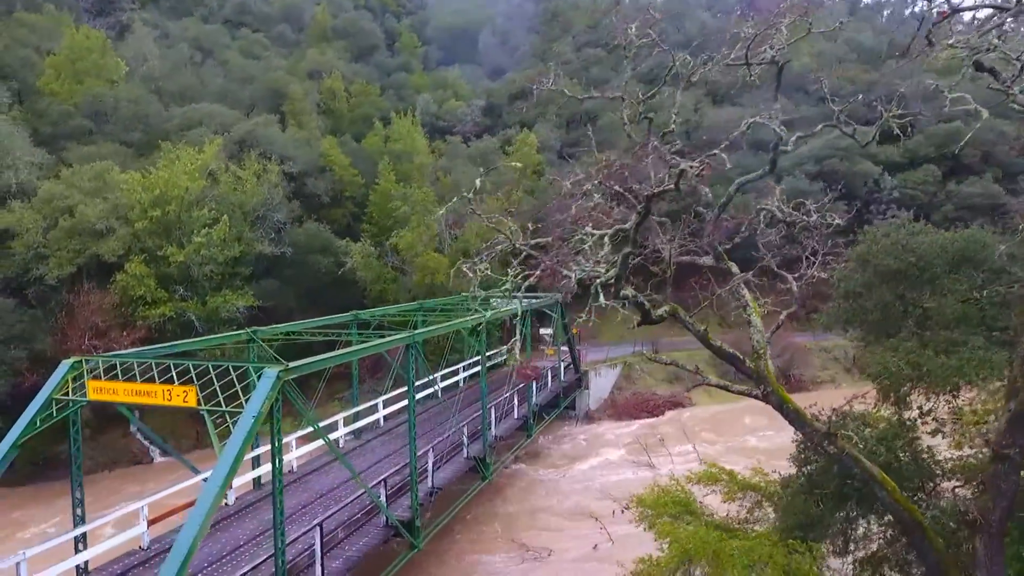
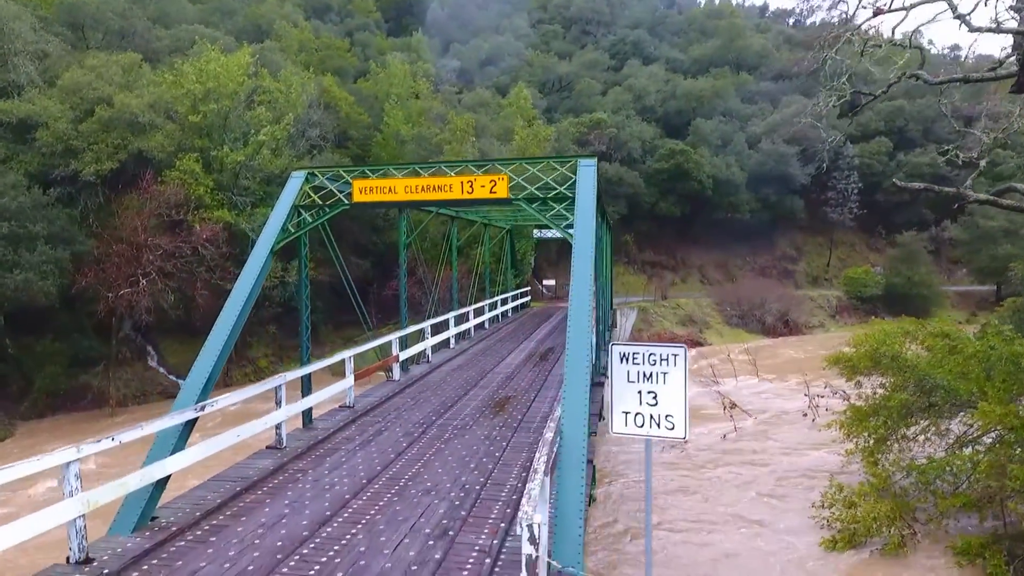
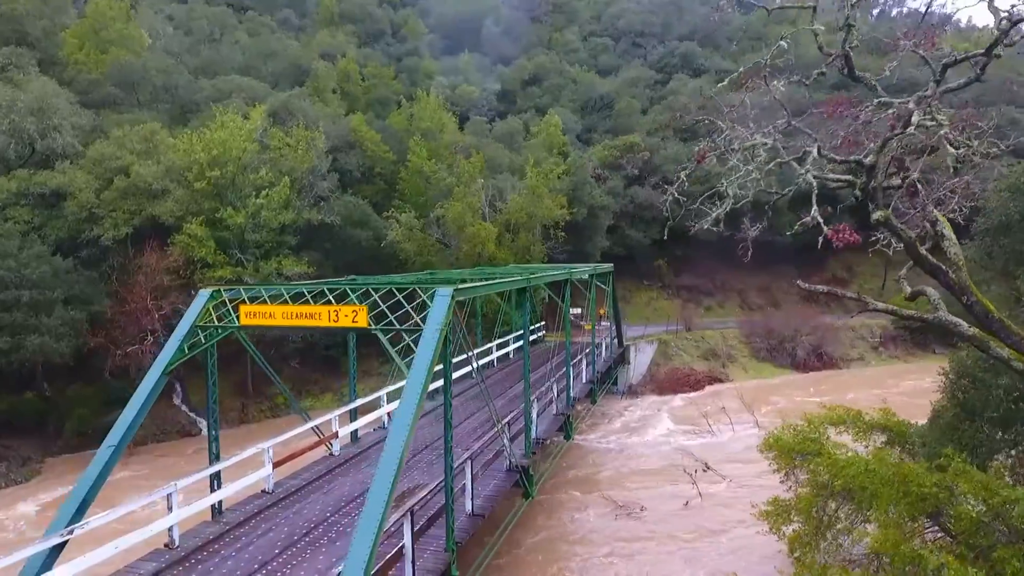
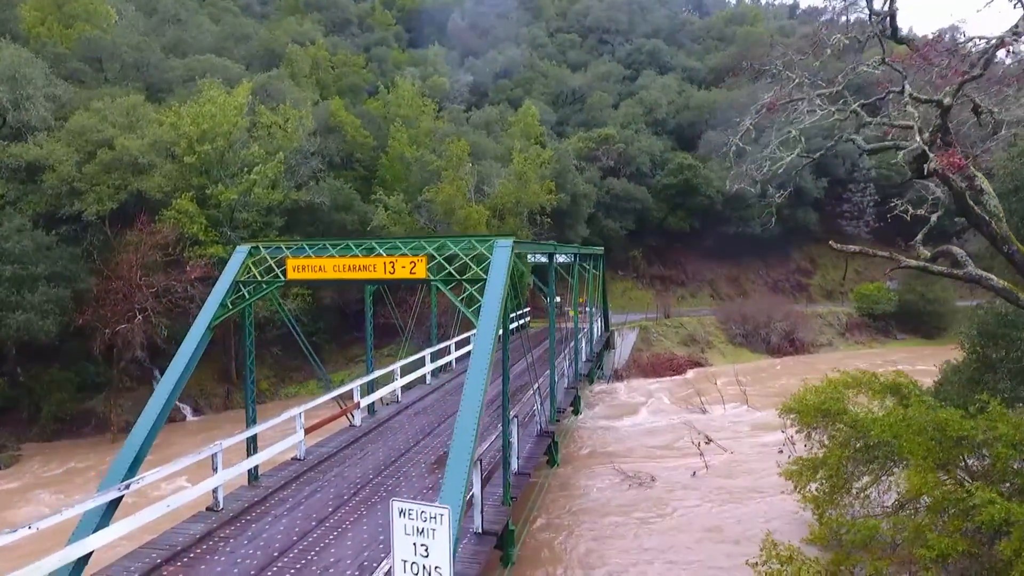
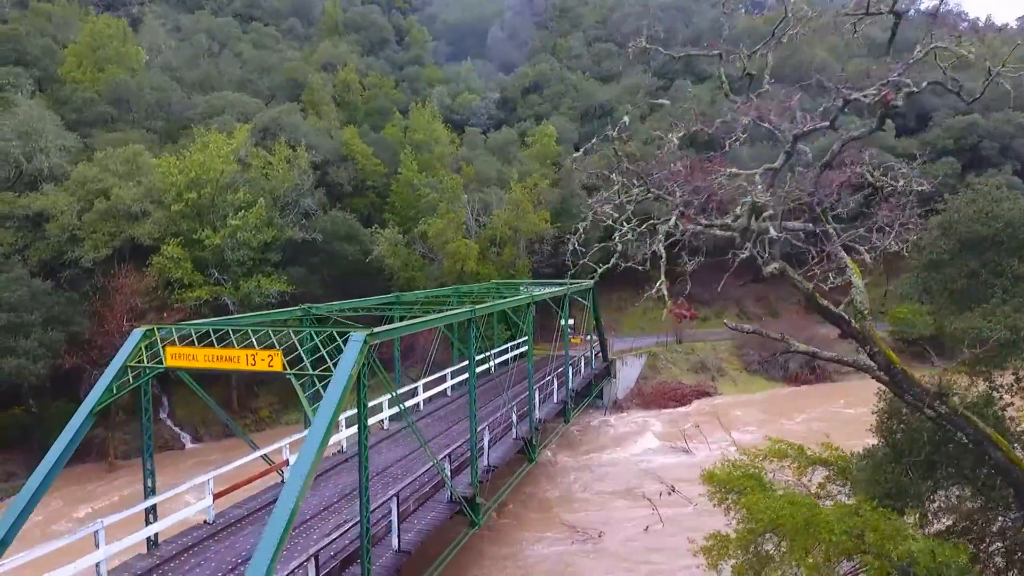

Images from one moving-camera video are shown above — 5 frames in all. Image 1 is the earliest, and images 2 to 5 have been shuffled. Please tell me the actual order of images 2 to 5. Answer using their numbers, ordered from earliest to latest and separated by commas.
5, 3, 4, 2
